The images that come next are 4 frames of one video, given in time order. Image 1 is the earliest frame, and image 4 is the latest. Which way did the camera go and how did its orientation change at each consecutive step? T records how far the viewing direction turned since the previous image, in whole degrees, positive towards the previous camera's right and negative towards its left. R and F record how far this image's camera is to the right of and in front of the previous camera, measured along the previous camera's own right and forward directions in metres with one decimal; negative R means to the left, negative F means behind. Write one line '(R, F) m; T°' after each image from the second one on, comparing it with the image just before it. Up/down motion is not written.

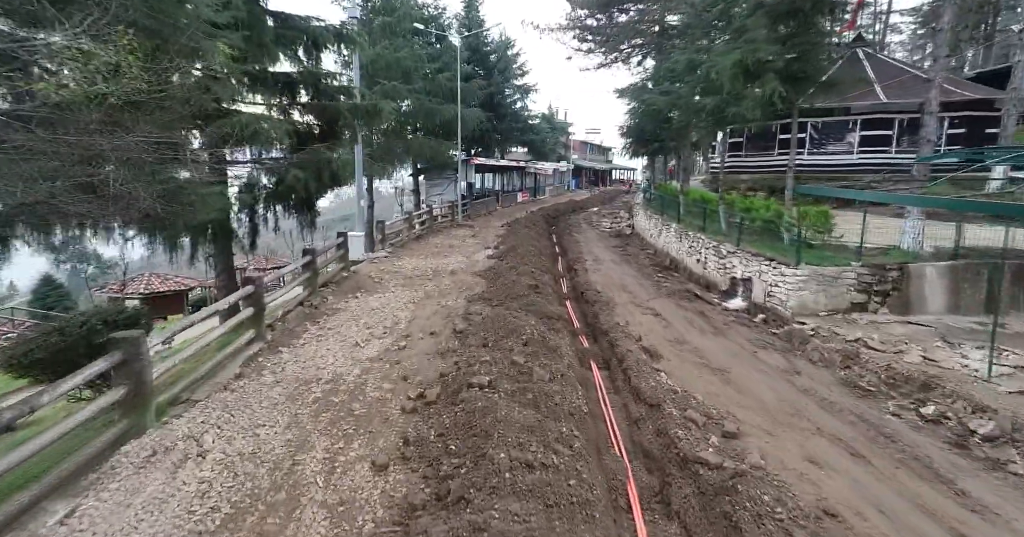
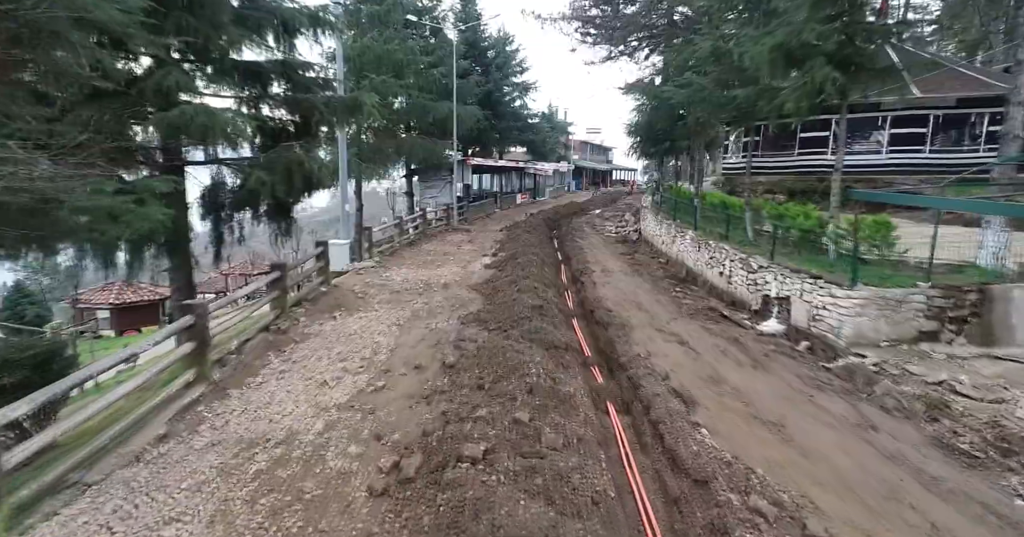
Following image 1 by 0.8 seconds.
(0.0, +1.5) m; 0°
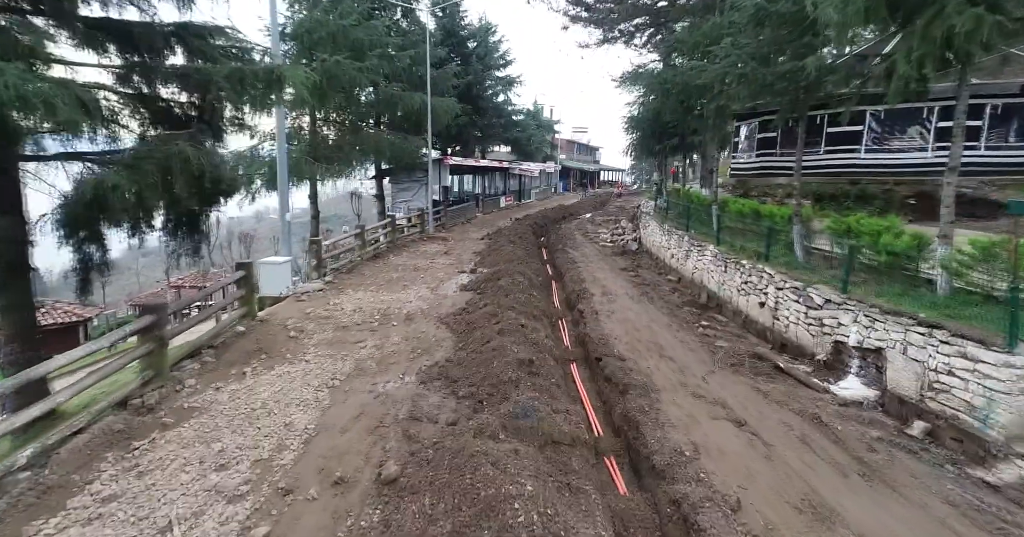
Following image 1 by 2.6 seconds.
(+0.1, +2.9) m; +2°
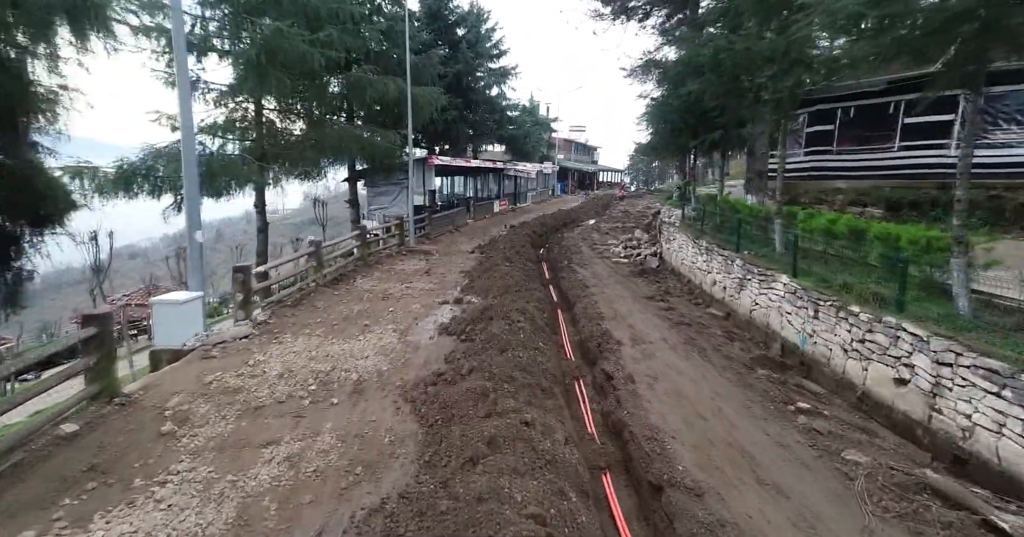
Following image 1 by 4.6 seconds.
(-0.1, +3.4) m; +1°
